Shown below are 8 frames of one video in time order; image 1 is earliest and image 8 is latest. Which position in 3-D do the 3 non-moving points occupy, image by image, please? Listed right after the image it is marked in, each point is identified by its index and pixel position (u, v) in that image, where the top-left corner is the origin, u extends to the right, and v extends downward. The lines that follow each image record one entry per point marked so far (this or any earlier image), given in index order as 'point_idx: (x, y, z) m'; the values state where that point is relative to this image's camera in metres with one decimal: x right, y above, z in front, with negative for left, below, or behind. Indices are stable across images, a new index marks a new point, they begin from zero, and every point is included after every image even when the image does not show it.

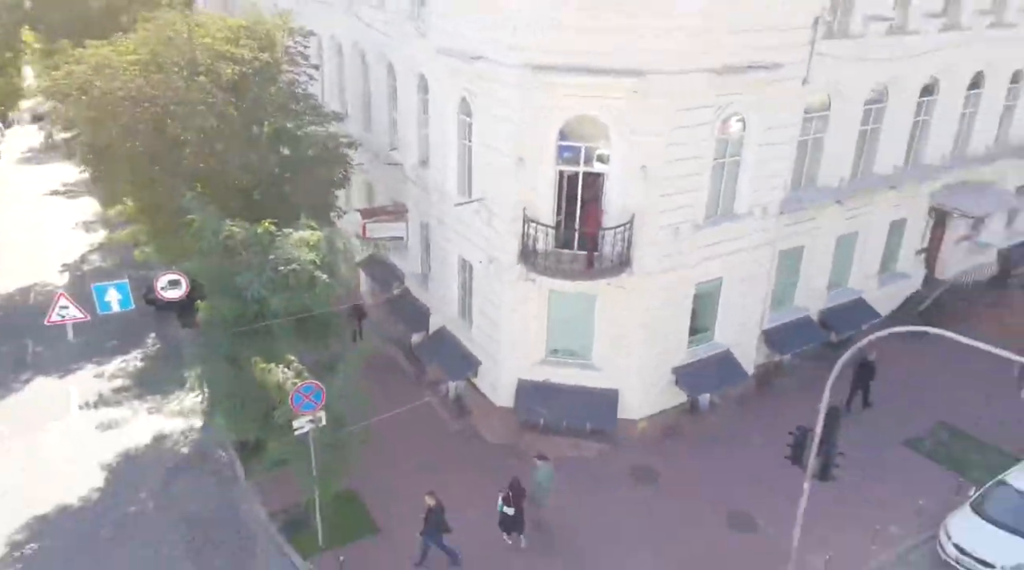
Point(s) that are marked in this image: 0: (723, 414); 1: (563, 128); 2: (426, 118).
0: (+2.9, -1.6, +10.7) m
1: (+0.5, +1.8, +8.8) m
2: (-1.4, +2.5, +11.4) m
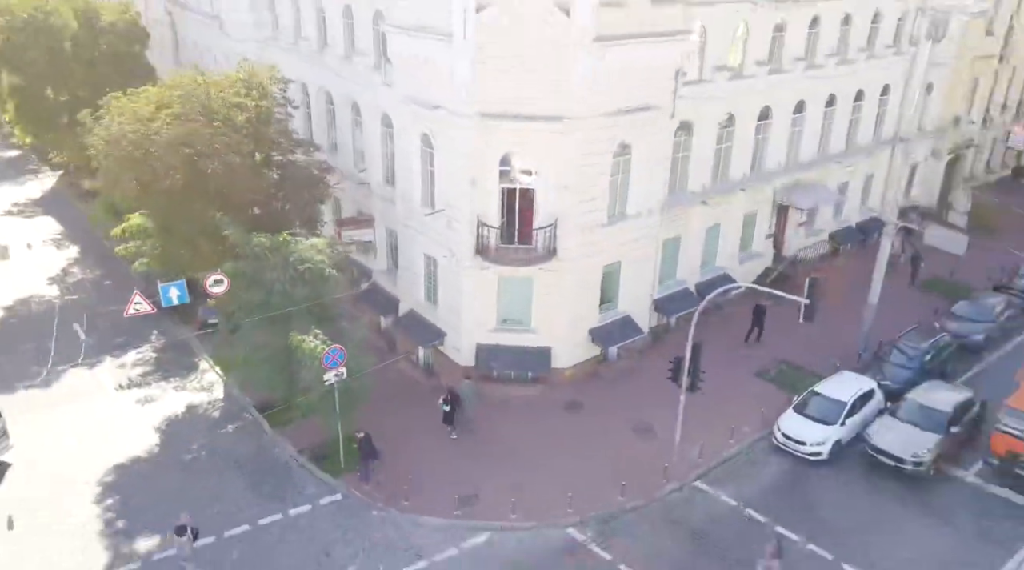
0: (+2.2, -1.3, +14.5) m
1: (-0.1, +2.0, +12.3) m
2: (-2.4, +2.6, +14.6) m
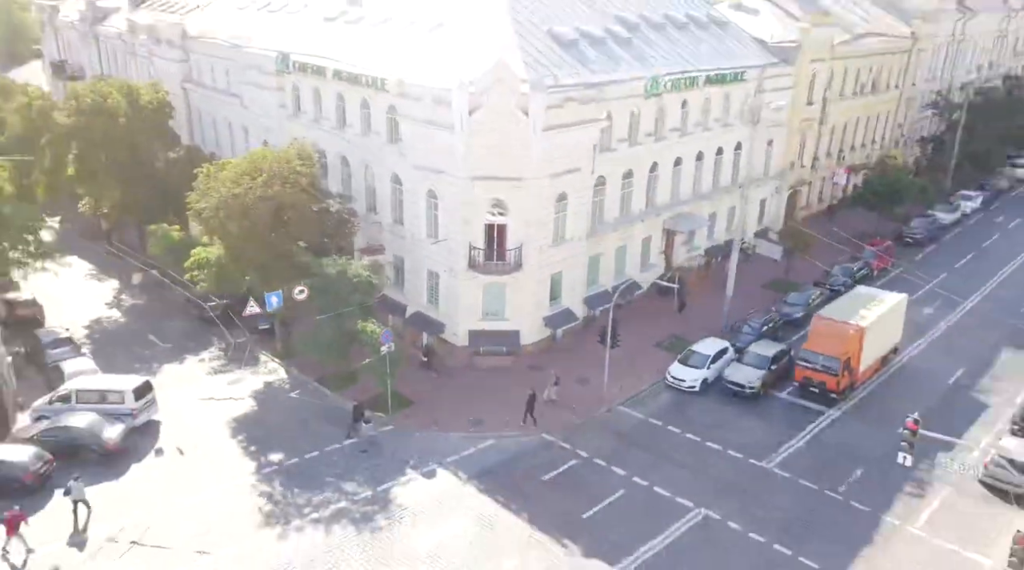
0: (+1.6, -1.3, +21.2) m
1: (-0.6, +1.9, +18.9) m
2: (-3.1, +2.4, +21.0) m
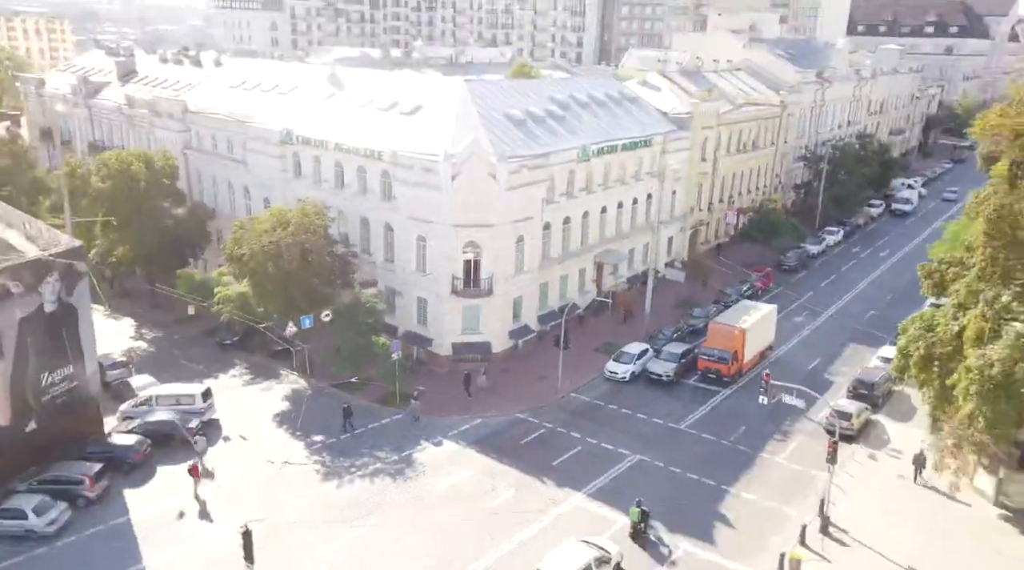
0: (+0.6, -2.1, +27.2) m
1: (-1.5, +1.3, +24.9) m
2: (-4.2, +1.5, +26.7) m
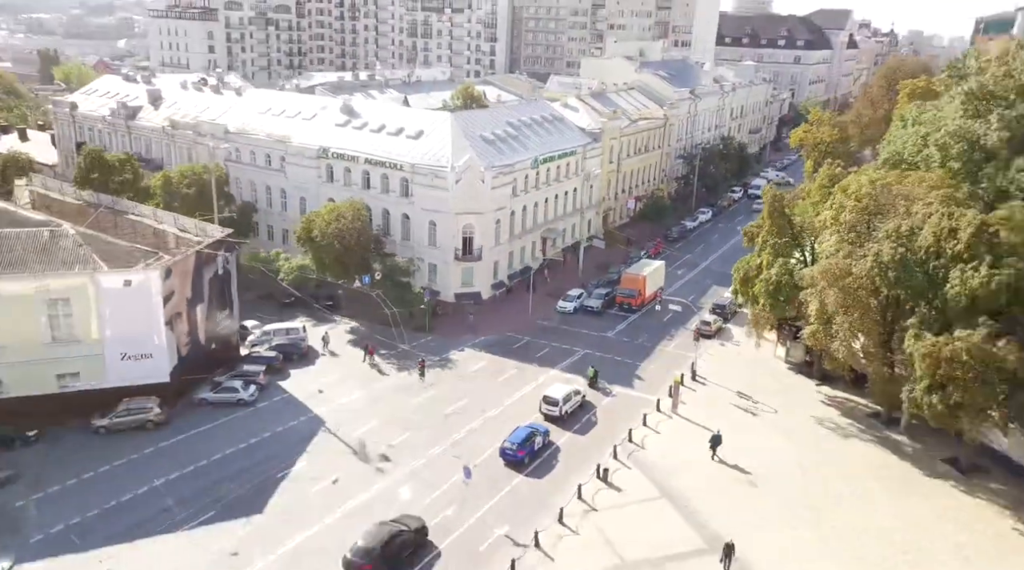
0: (-0.5, -0.5, +40.0) m
1: (-2.3, +2.8, +37.4) m
2: (-5.3, +2.9, +38.9) m
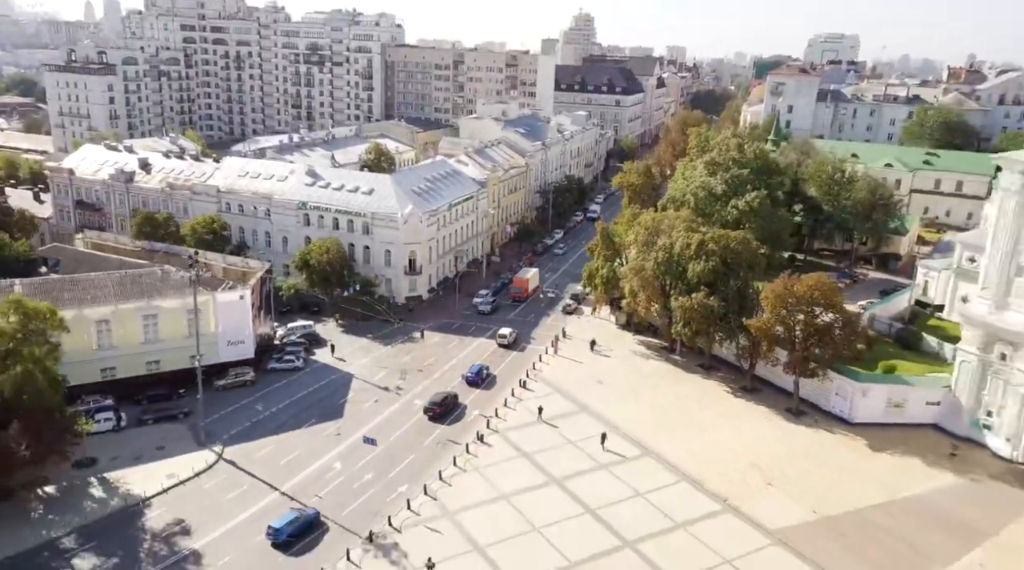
0: (-5.9, -0.9, +59.2) m
1: (-7.4, +2.3, +56.3) m
2: (-10.6, +2.3, +57.3) m
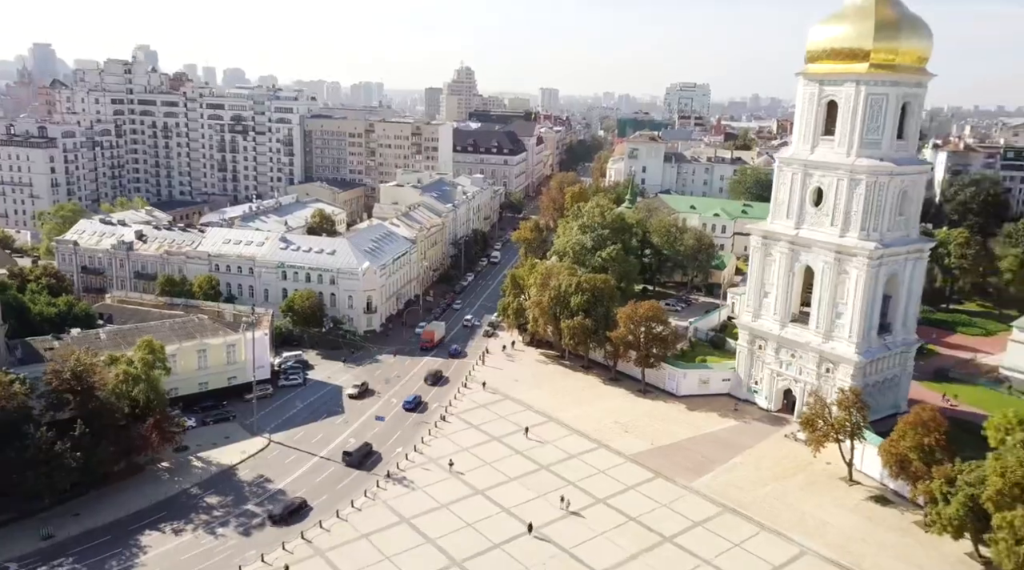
0: (-12.7, -4.4, +78.2) m
1: (-14.0, -1.1, +75.3) m
2: (-17.2, -1.3, +75.7) m
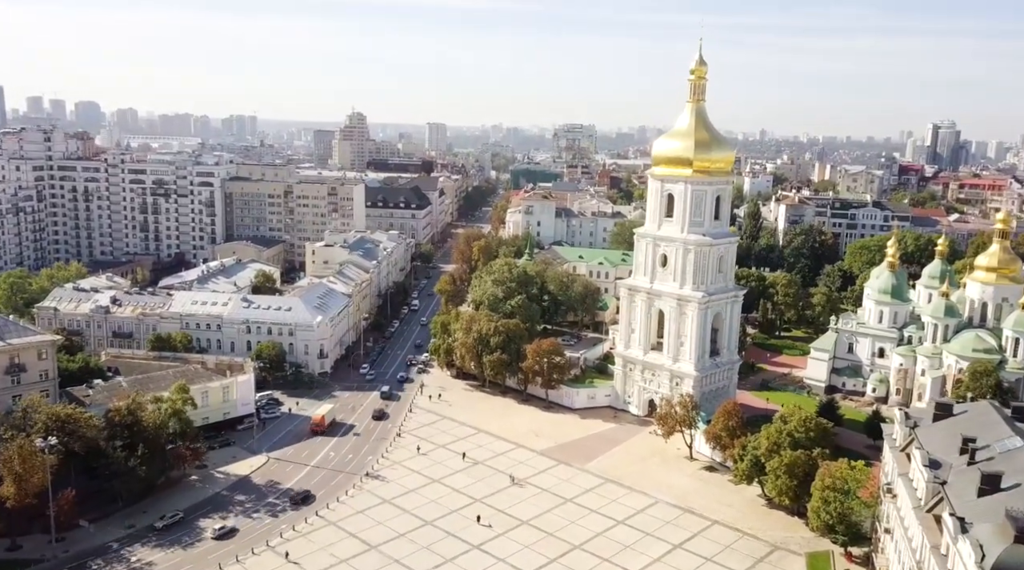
0: (-21.1, -10.3, +95.9) m
1: (-22.1, -6.9, +92.9) m
2: (-25.4, -7.3, +93.0) m
